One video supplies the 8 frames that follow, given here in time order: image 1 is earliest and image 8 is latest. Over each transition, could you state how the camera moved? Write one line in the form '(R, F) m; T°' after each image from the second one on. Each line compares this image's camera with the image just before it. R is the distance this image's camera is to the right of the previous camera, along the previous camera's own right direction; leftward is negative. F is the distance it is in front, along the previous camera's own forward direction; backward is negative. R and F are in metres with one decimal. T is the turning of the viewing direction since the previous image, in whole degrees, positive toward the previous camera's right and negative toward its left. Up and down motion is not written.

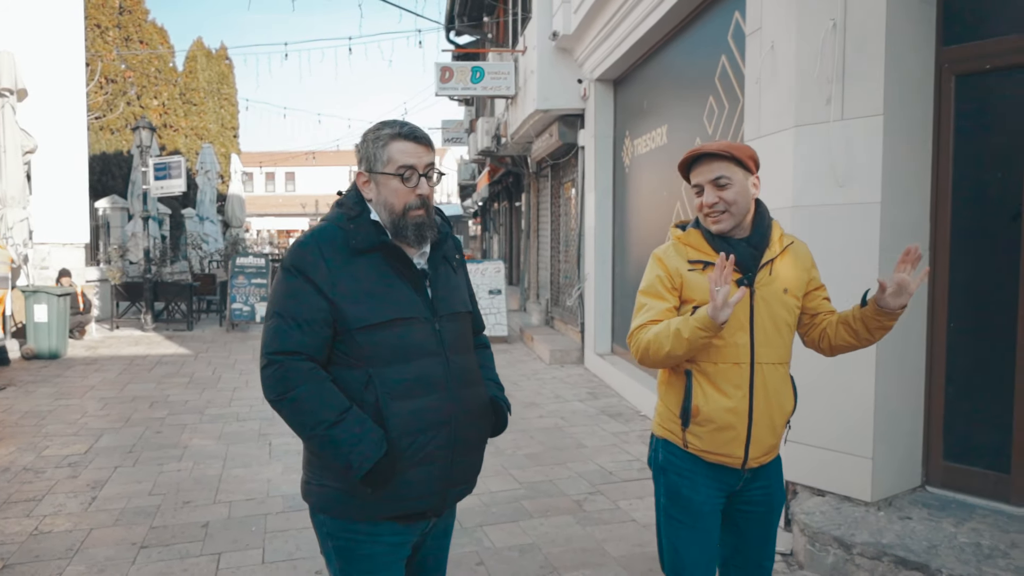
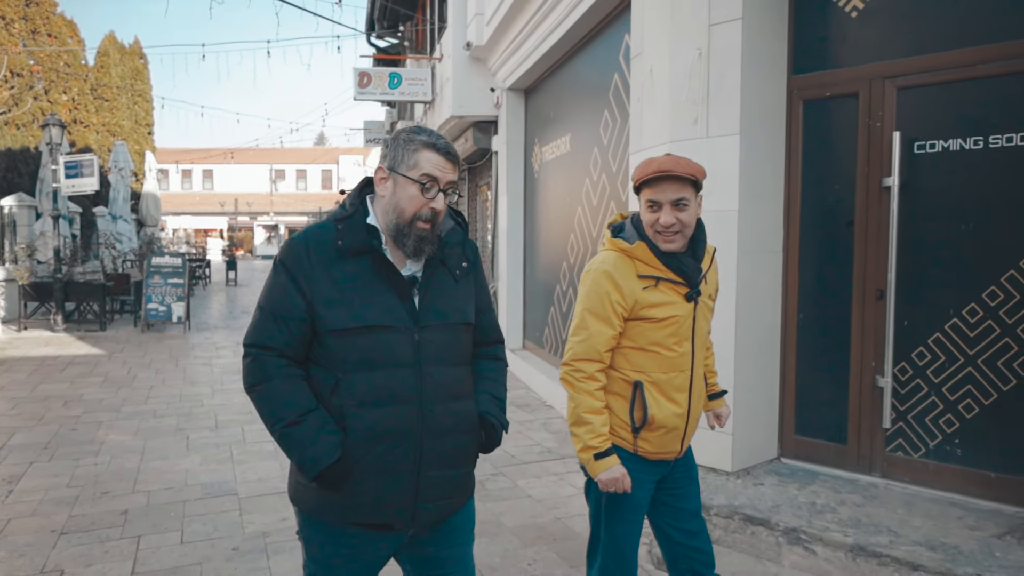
(+0.1, -0.4) m; +5°
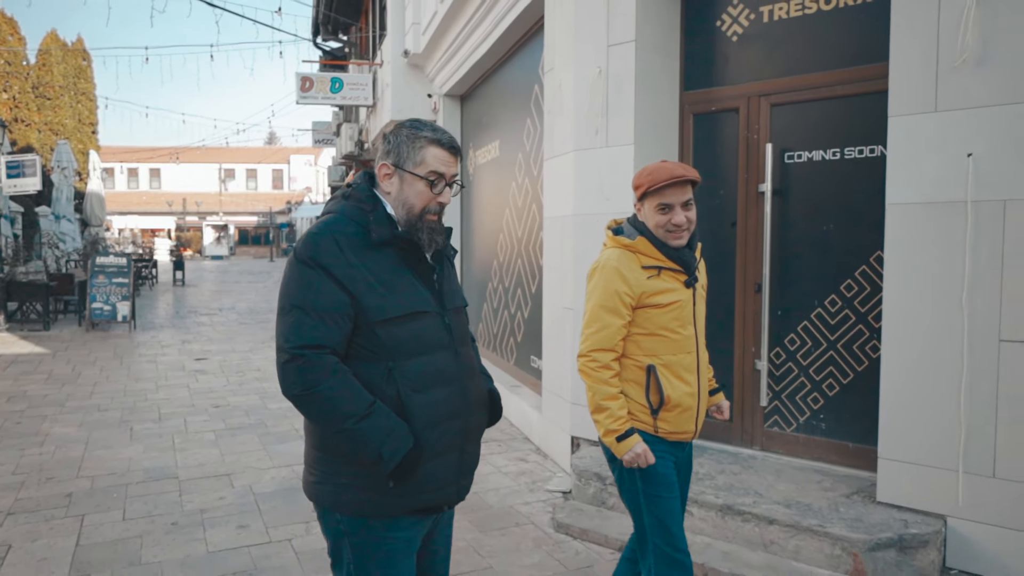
(+0.2, -0.4) m; +3°
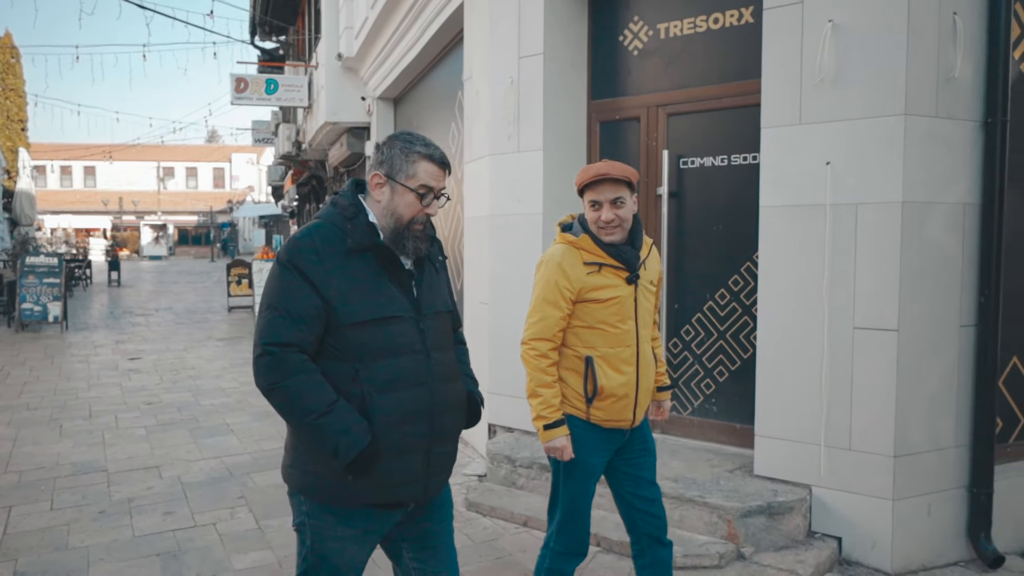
(+0.2, -0.3) m; +4°
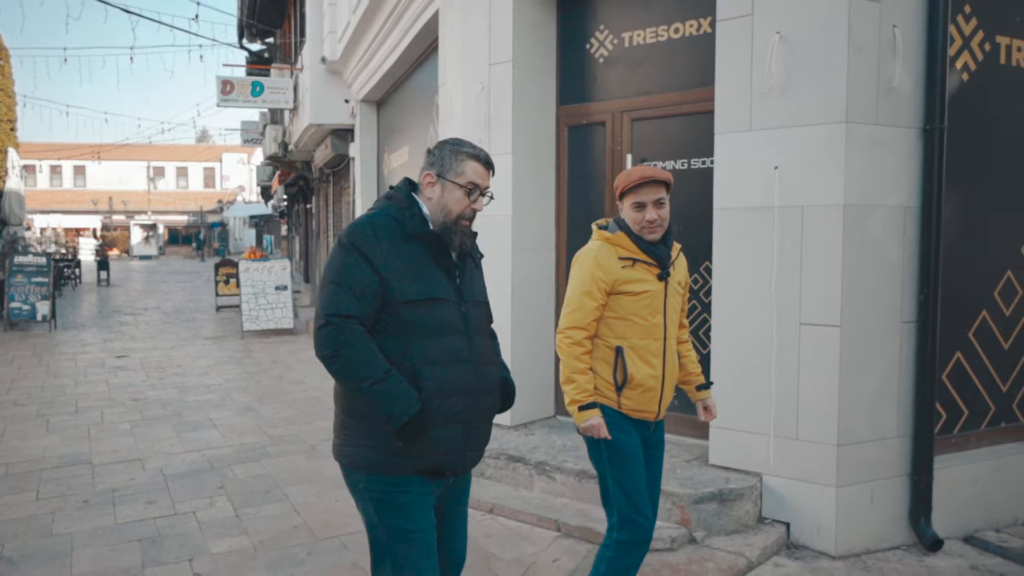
(+0.1, -0.2) m; +1°
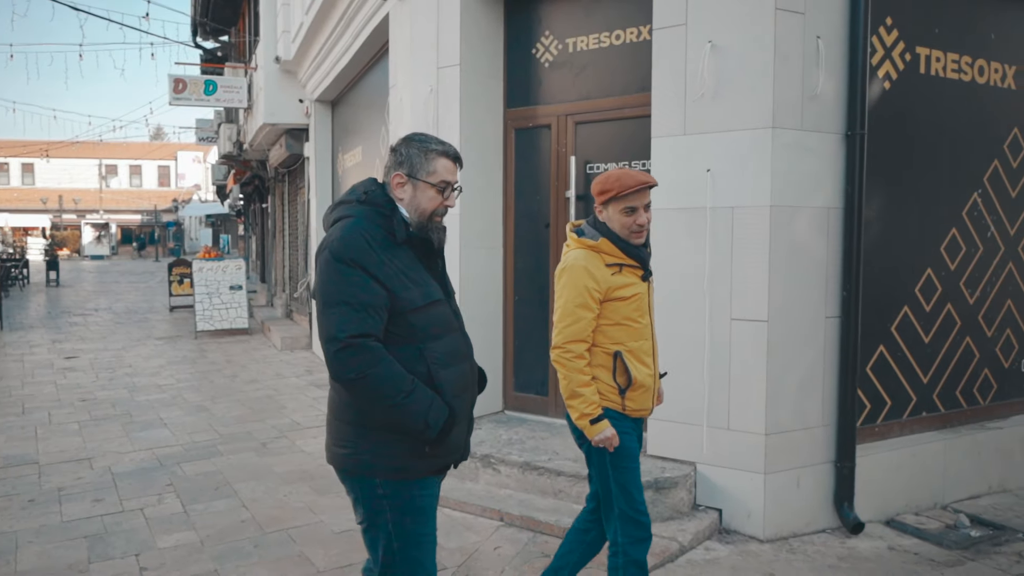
(+0.1, -0.1) m; +3°
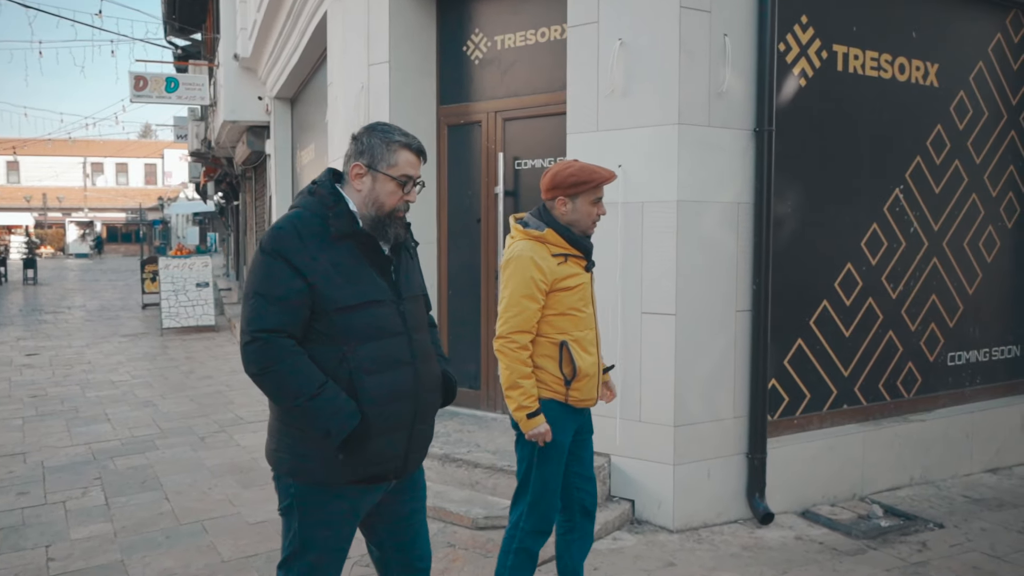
(+0.5, -0.1) m; 0°
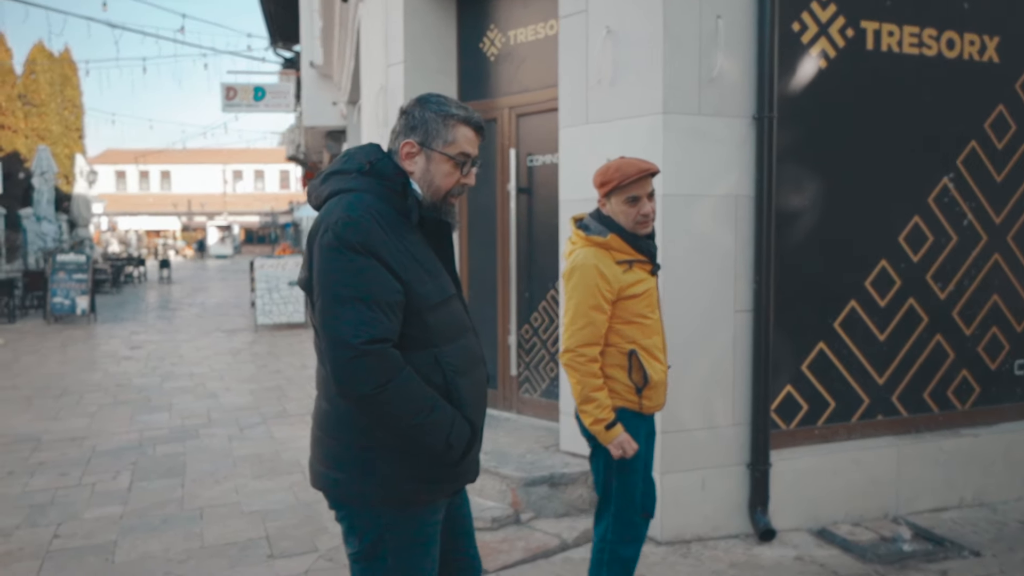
(+0.8, +0.2) m; -9°
